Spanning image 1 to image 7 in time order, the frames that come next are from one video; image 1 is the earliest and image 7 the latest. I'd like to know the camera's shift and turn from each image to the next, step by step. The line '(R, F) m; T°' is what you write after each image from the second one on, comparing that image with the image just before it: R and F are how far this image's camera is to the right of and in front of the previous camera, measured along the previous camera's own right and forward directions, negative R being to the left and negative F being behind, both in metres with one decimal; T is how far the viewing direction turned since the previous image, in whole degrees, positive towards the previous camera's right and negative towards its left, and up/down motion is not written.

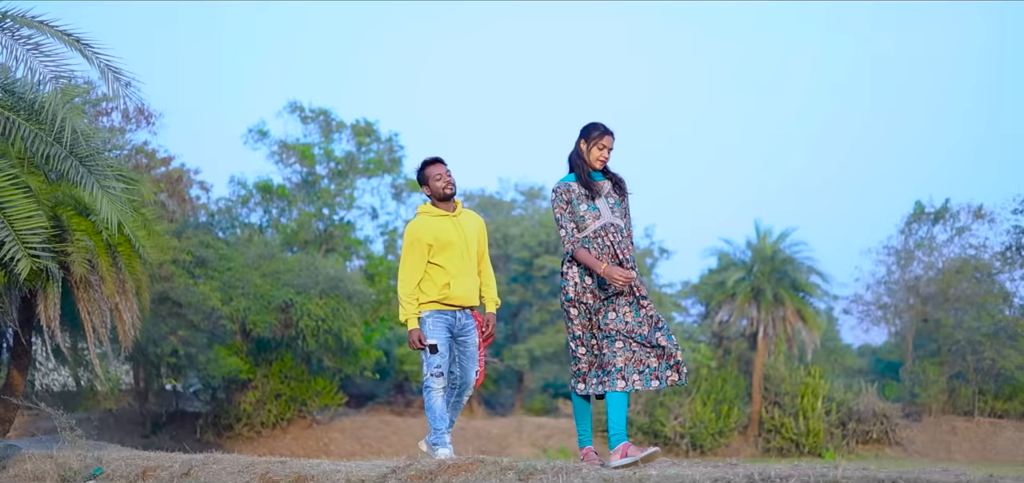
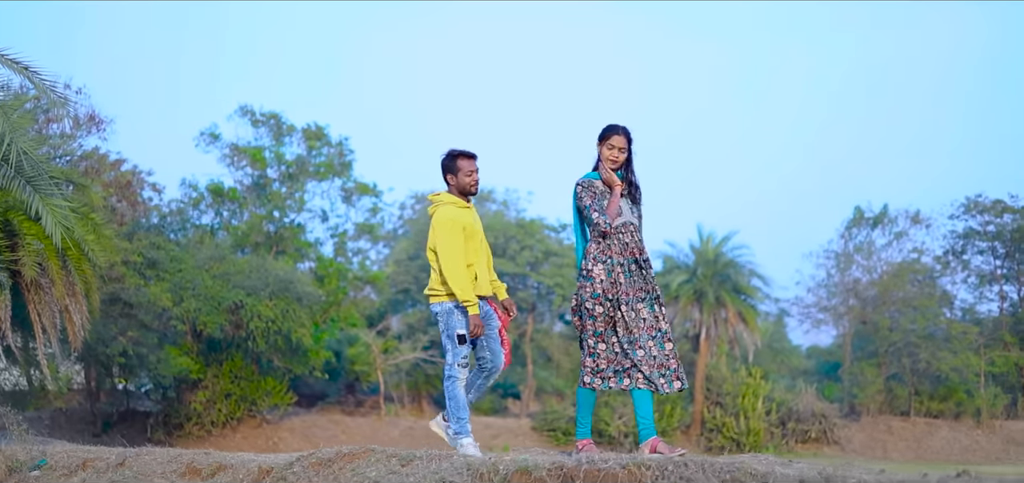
(+0.2, -0.7) m; +2°
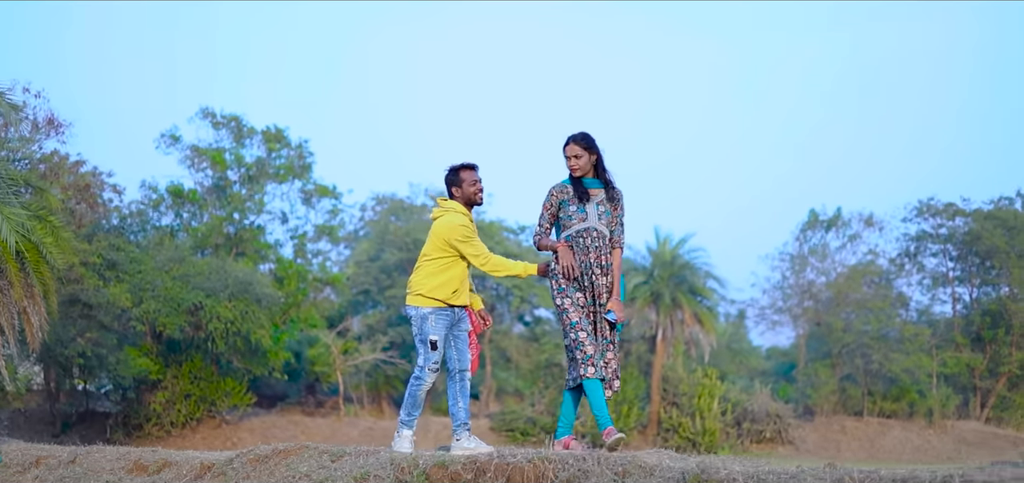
(+0.1, -0.4) m; +1°
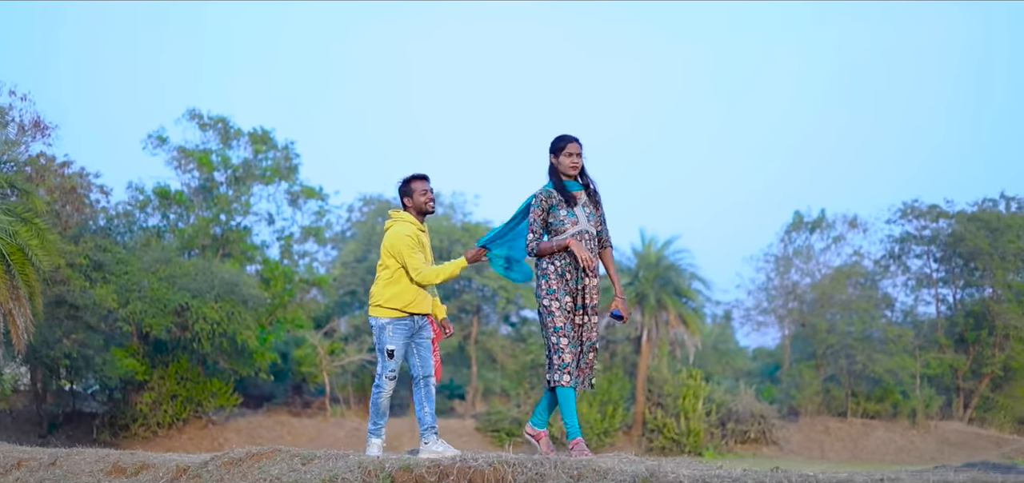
(+0.1, -0.2) m; 0°
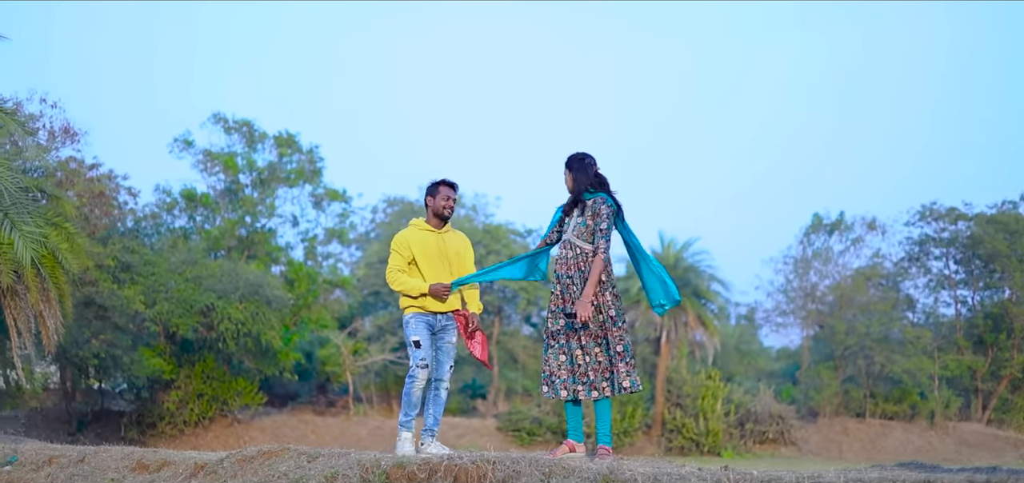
(+0.1, -0.5) m; -1°
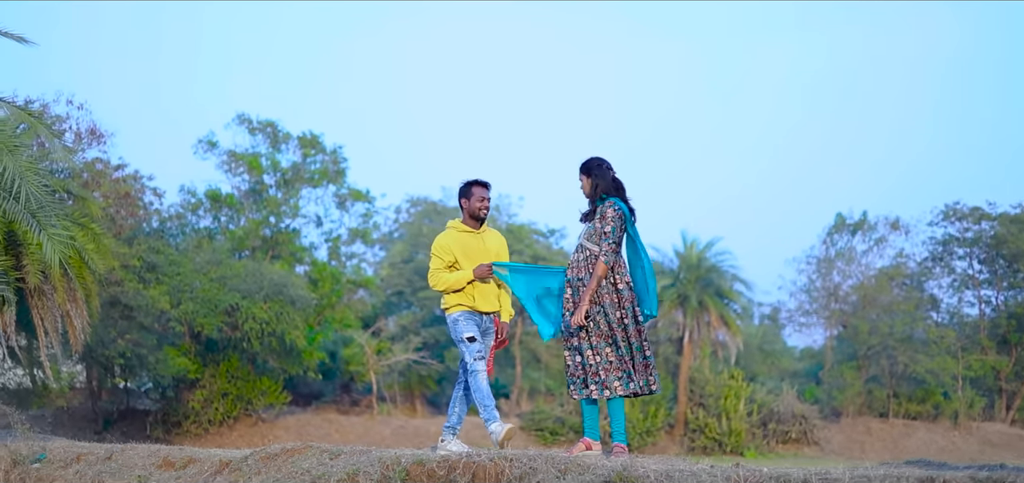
(0.0, -0.1) m; -1°
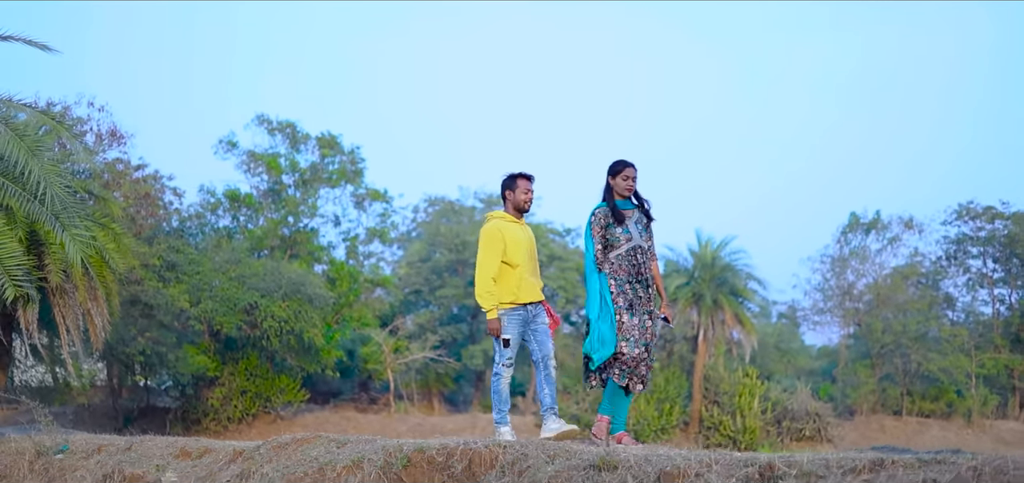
(+0.1, -0.4) m; -1°
